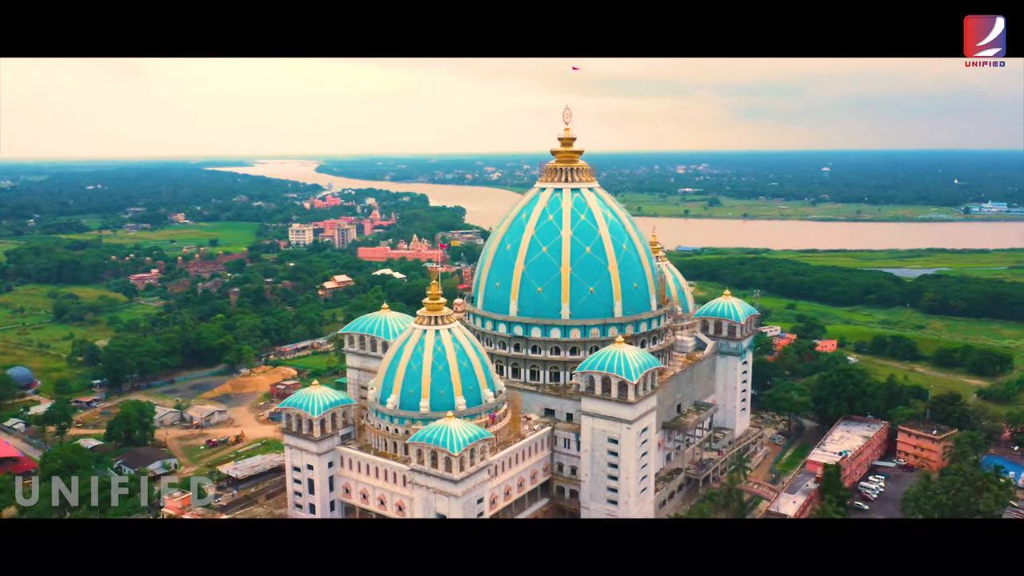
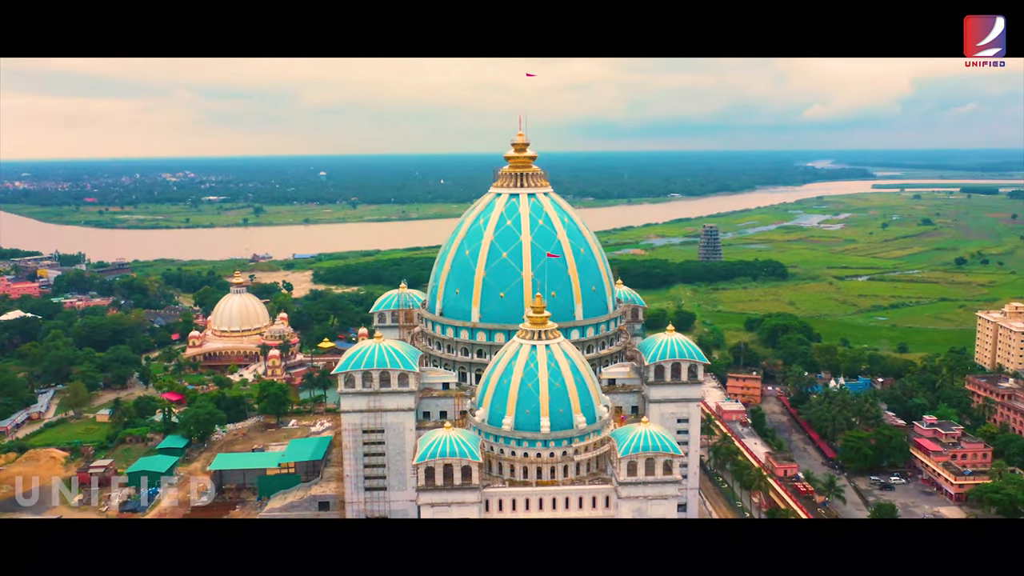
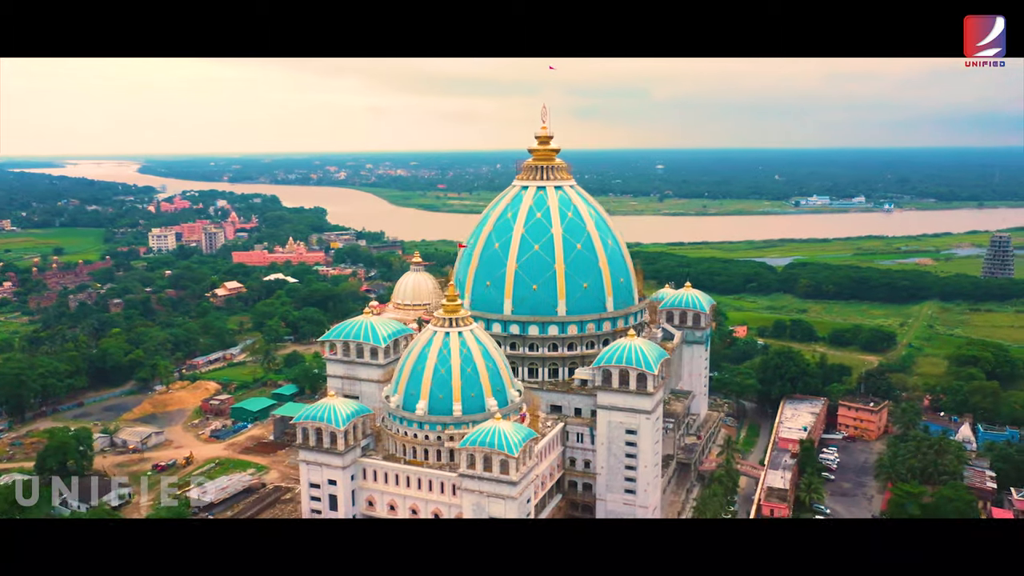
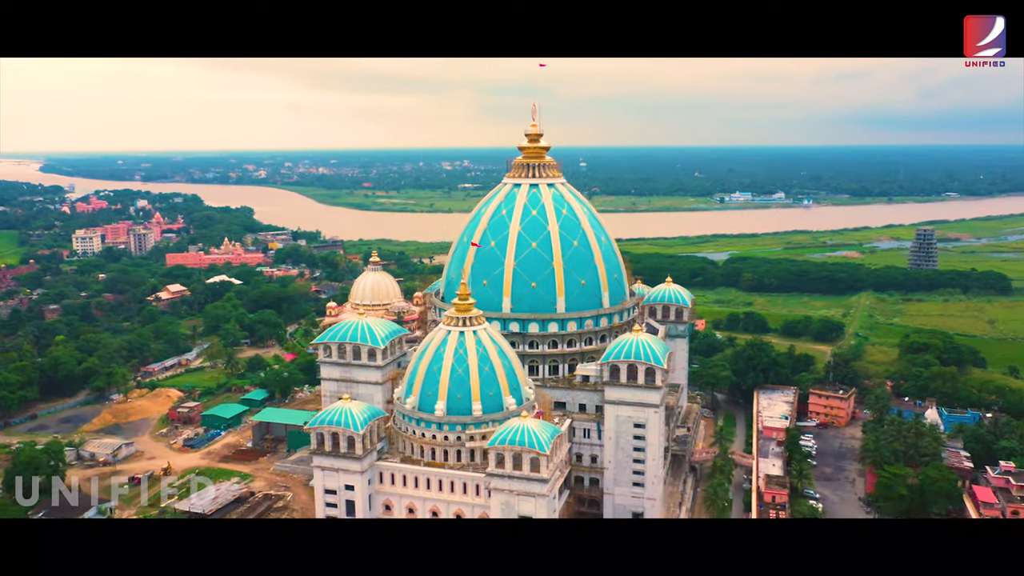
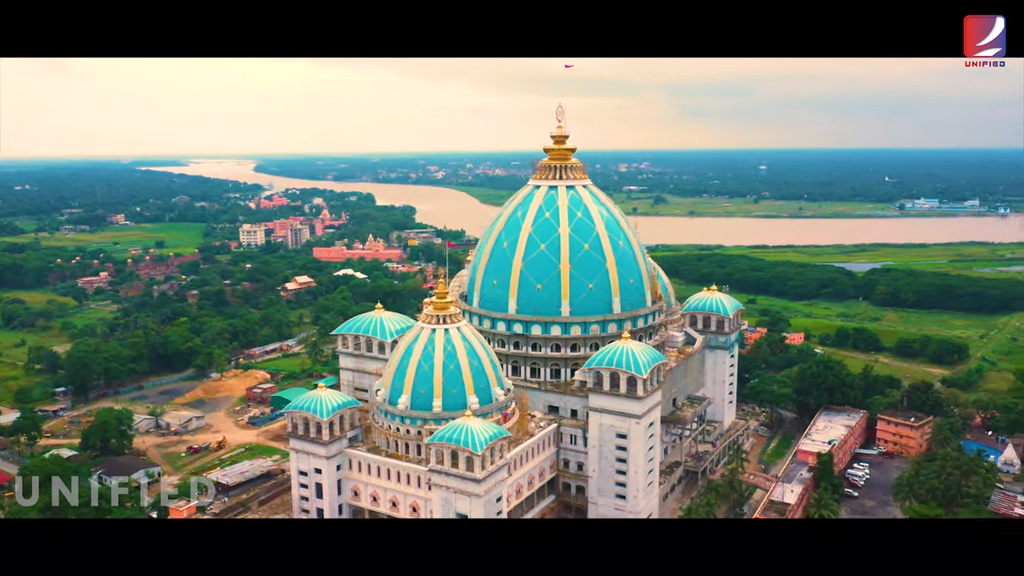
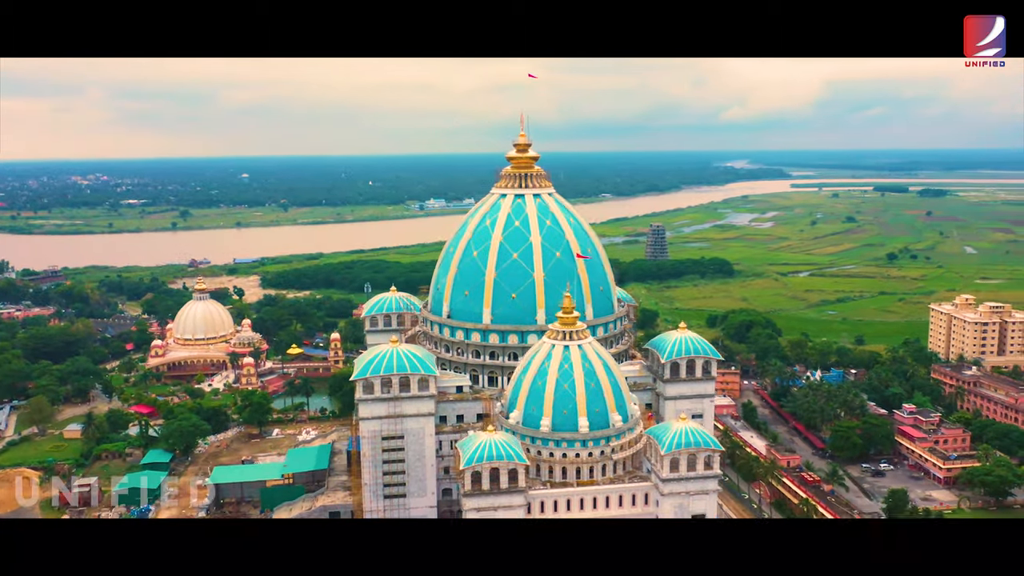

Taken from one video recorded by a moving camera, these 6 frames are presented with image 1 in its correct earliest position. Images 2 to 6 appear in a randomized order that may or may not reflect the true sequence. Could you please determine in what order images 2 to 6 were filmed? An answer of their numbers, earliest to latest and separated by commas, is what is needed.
5, 3, 4, 2, 6
